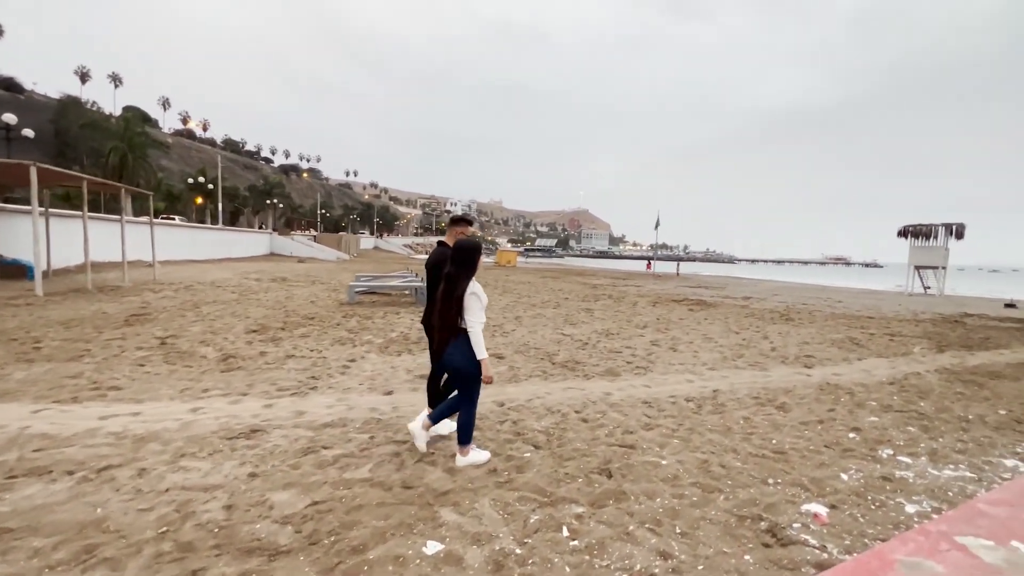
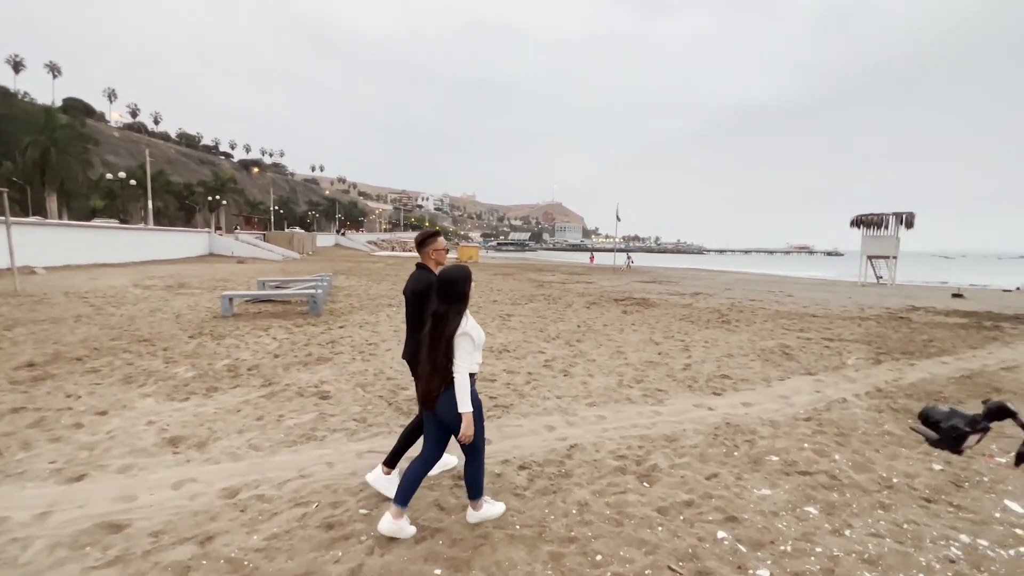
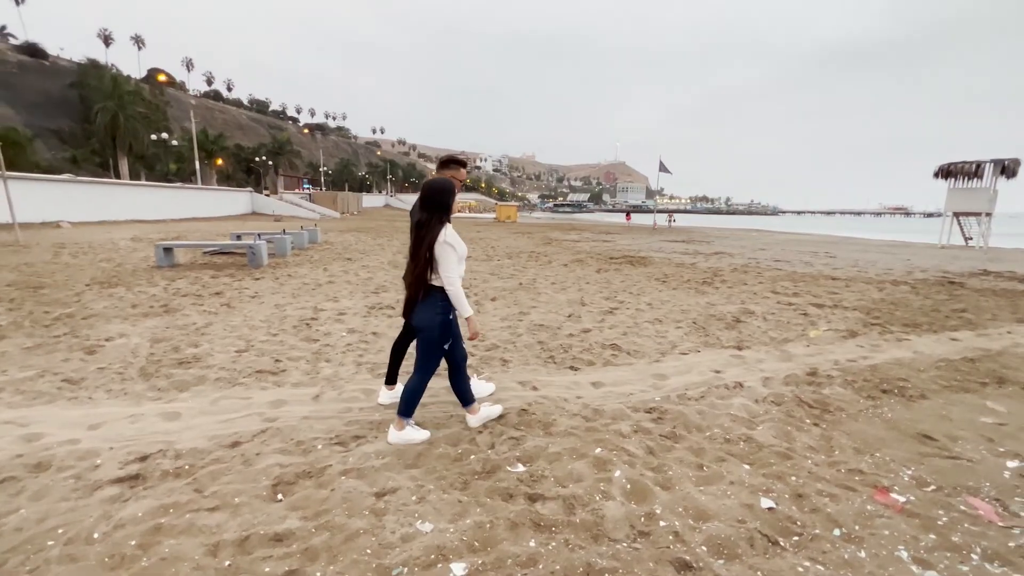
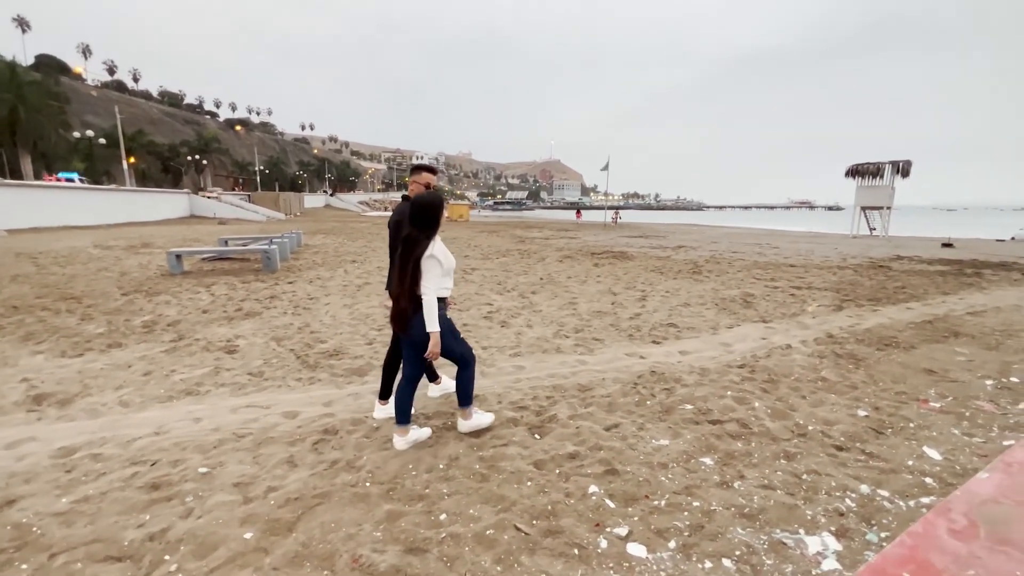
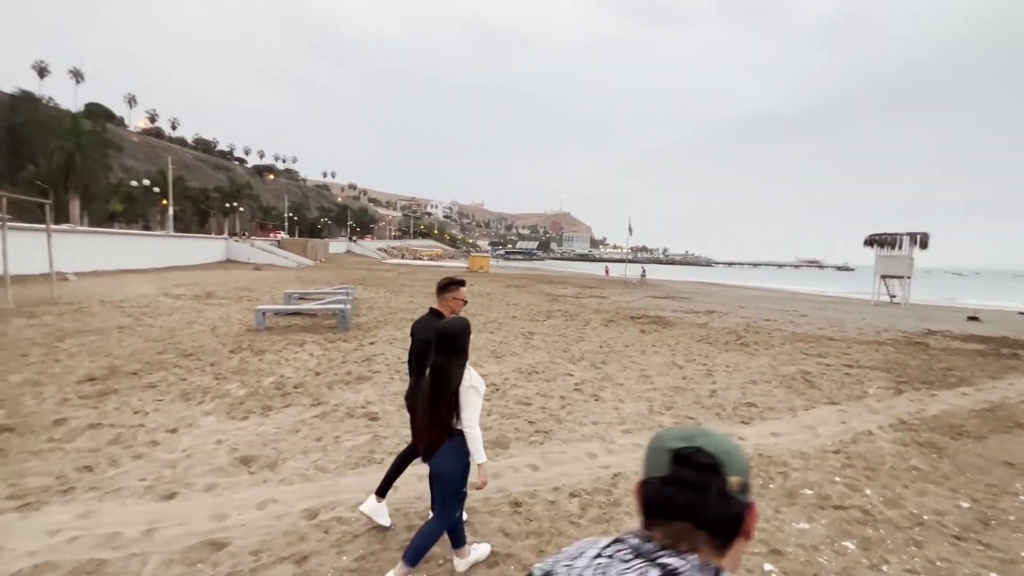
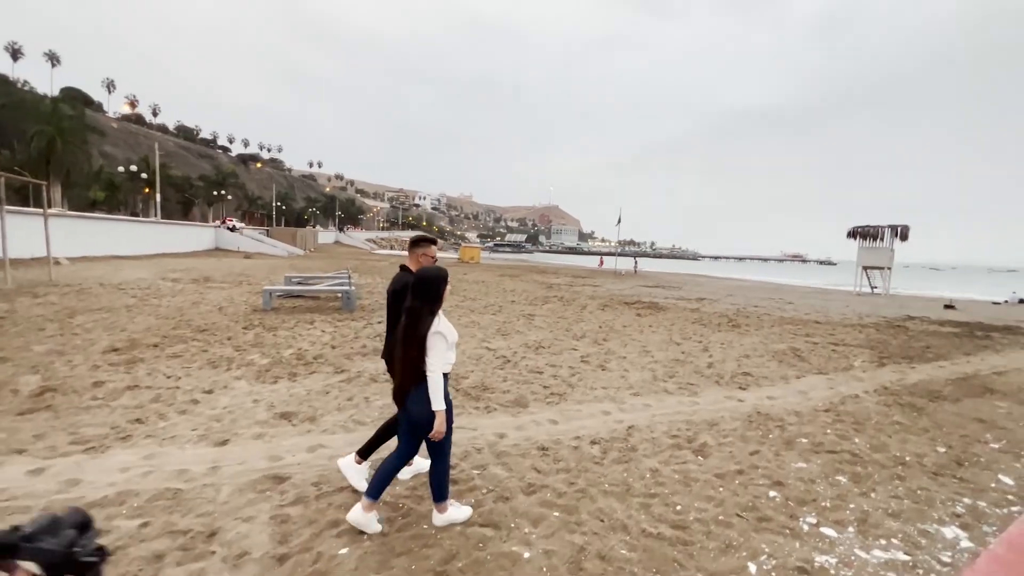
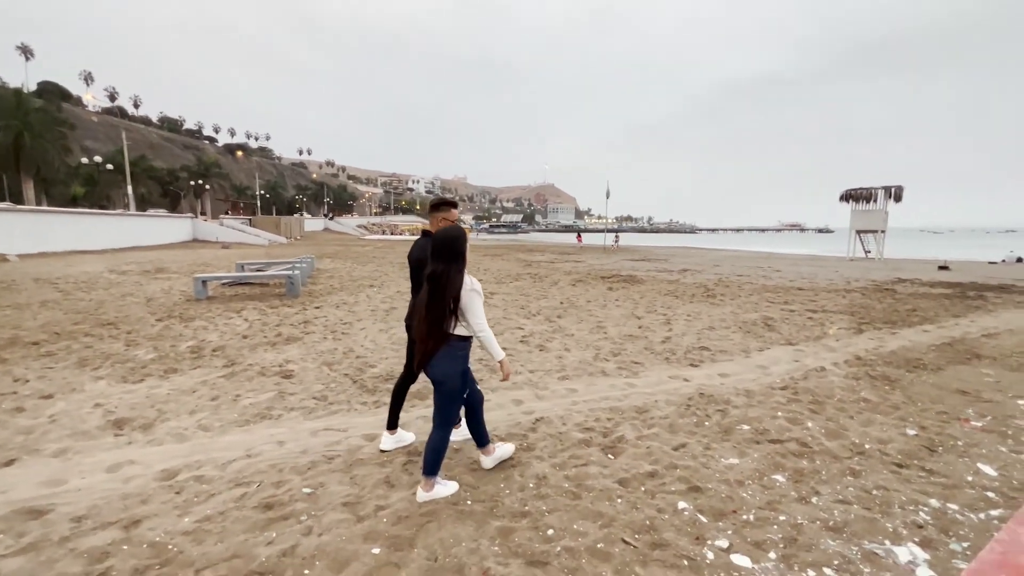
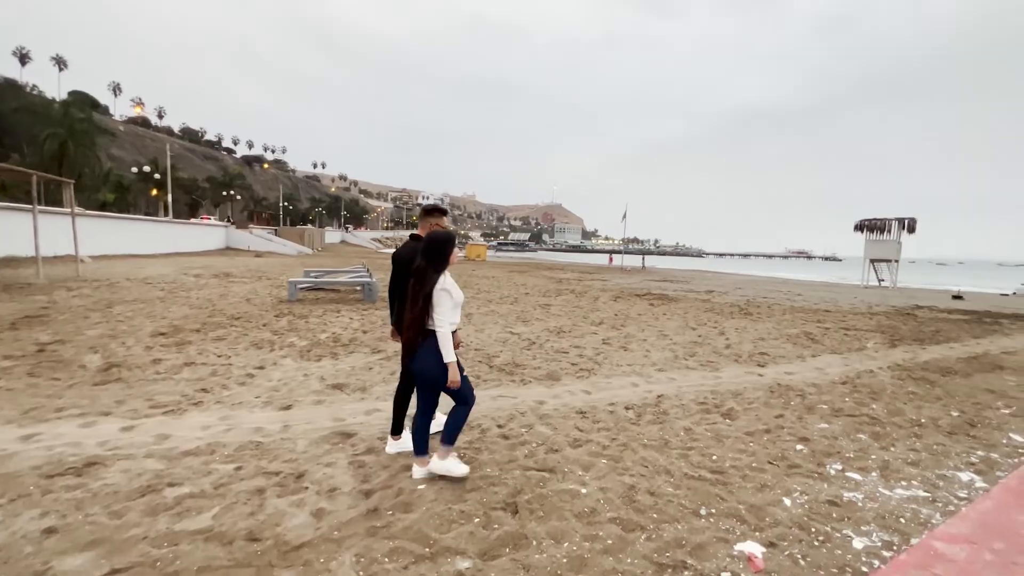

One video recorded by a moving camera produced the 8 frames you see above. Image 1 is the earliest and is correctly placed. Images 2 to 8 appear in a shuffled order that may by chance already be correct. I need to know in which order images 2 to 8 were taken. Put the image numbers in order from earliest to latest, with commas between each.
8, 6, 5, 2, 7, 4, 3
